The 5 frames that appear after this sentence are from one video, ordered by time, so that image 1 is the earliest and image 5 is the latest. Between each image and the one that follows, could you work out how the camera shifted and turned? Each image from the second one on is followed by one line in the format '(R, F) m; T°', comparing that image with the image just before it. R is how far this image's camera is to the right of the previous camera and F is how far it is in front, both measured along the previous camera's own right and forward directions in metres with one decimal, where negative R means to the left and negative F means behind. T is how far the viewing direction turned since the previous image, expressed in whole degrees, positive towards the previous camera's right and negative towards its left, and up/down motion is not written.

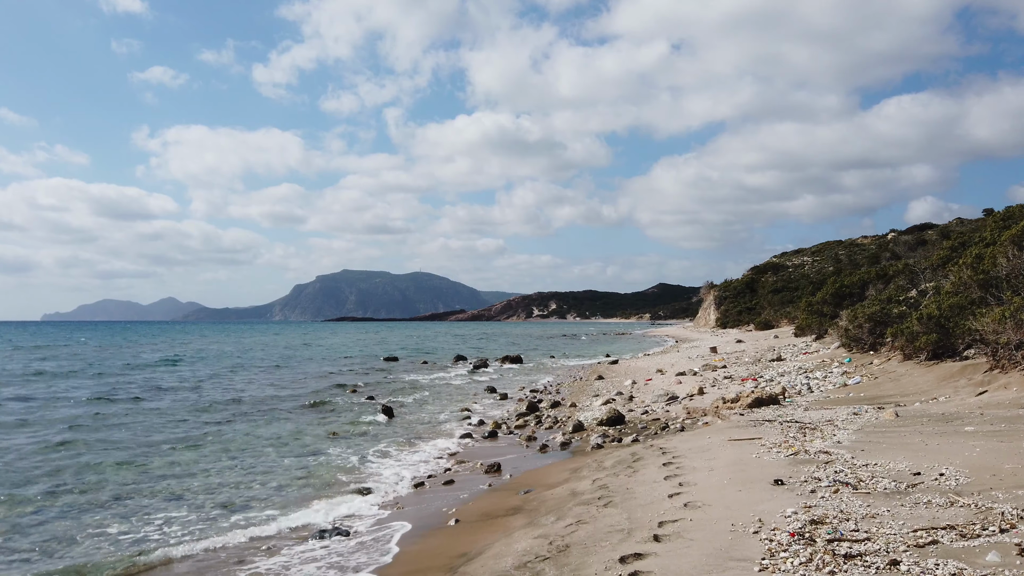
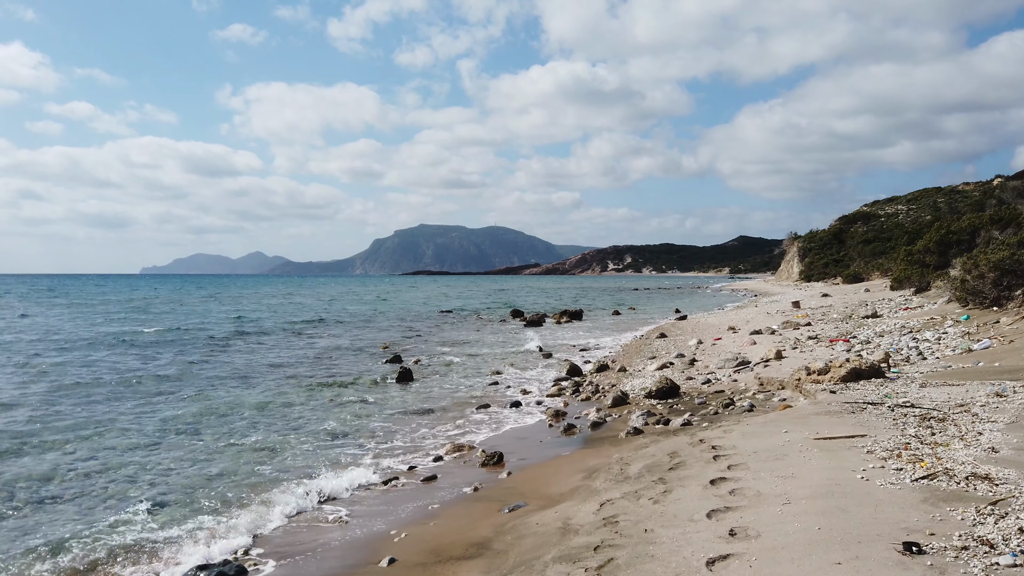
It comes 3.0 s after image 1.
(+0.8, +3.0) m; -6°
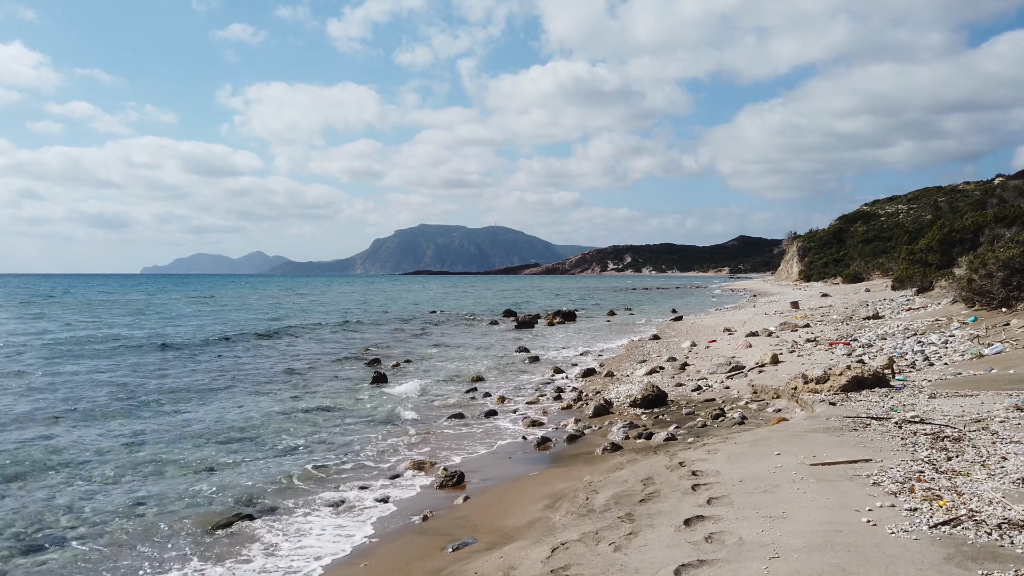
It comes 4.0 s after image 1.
(+0.4, +1.0) m; 0°
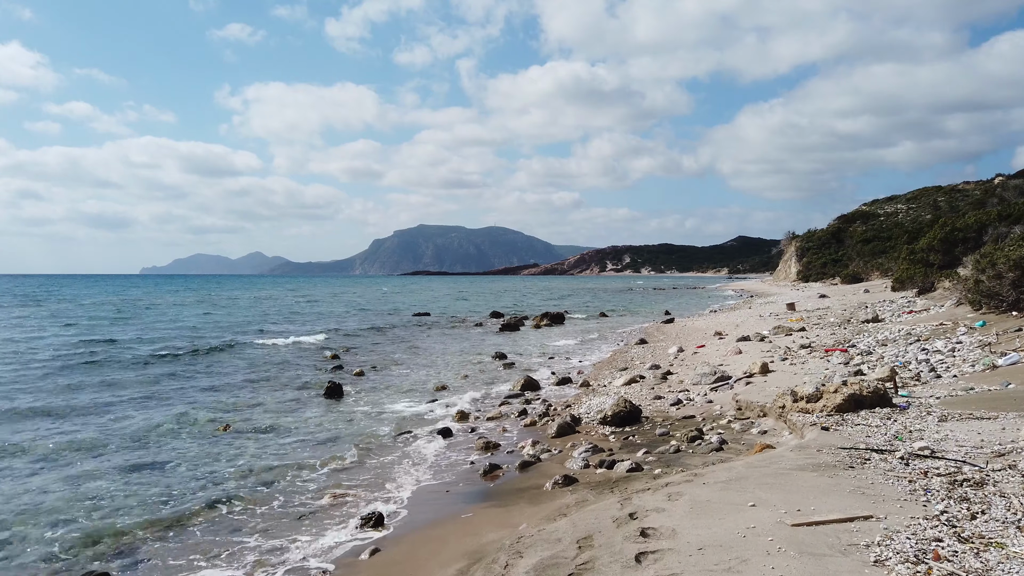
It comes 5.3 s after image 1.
(+0.6, +1.3) m; 0°
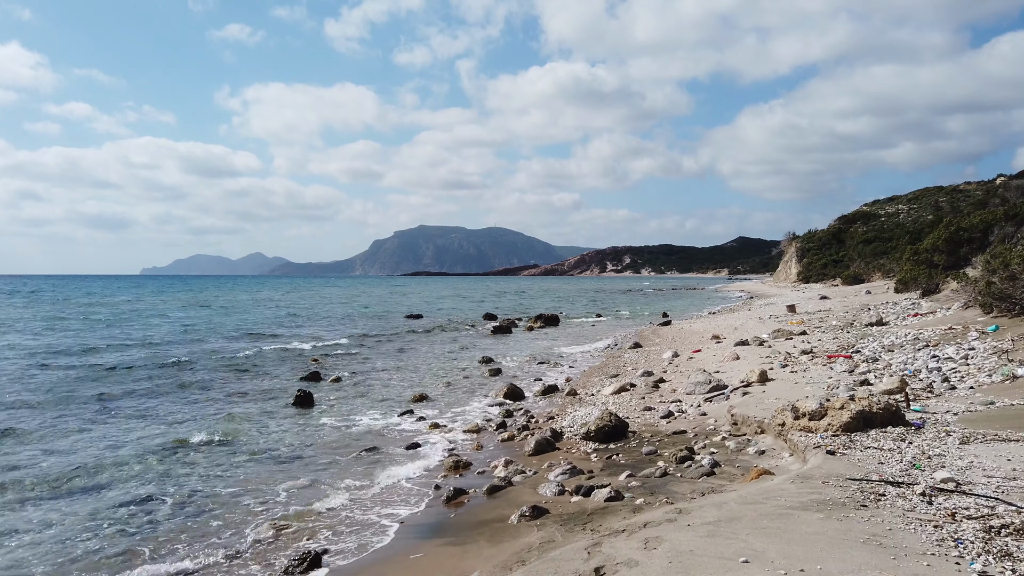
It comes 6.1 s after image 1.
(+0.3, +0.9) m; 0°
